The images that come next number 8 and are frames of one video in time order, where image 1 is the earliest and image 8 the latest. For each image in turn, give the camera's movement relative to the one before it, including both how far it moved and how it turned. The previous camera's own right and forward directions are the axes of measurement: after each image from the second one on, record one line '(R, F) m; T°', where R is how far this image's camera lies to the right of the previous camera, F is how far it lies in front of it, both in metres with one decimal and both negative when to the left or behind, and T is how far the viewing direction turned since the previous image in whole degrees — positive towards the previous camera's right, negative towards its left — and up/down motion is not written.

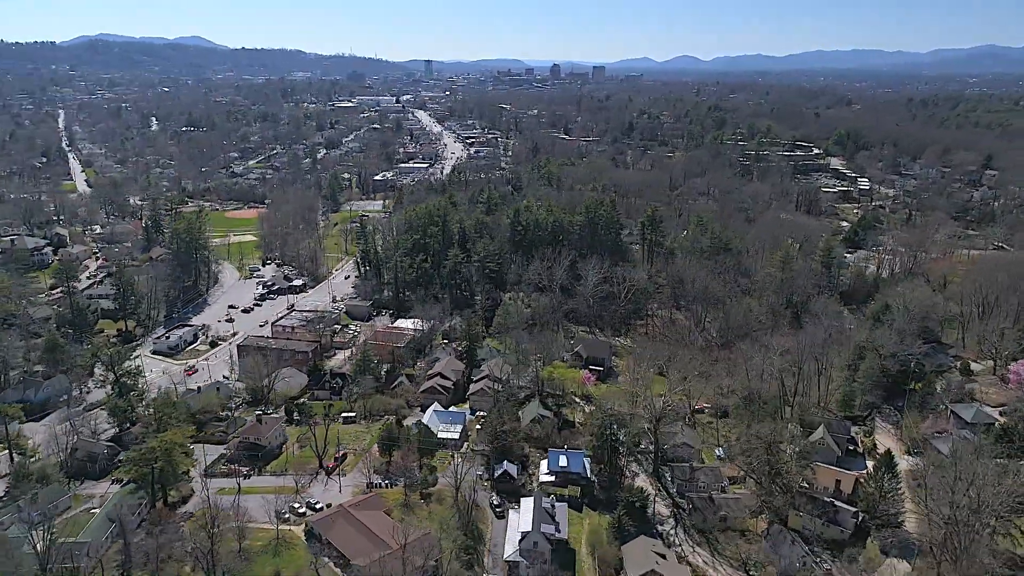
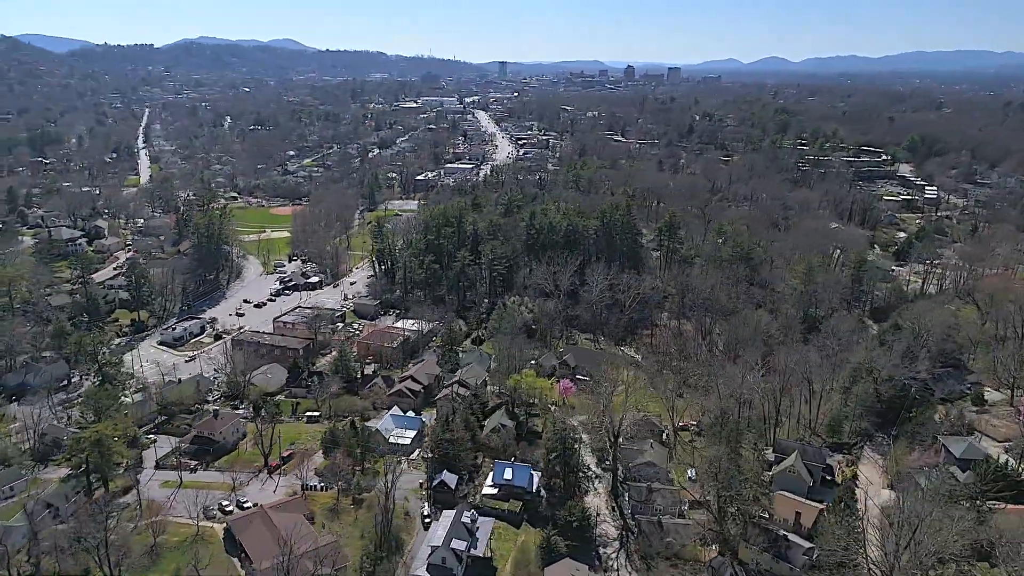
(+3.2, +0.7) m; -6°
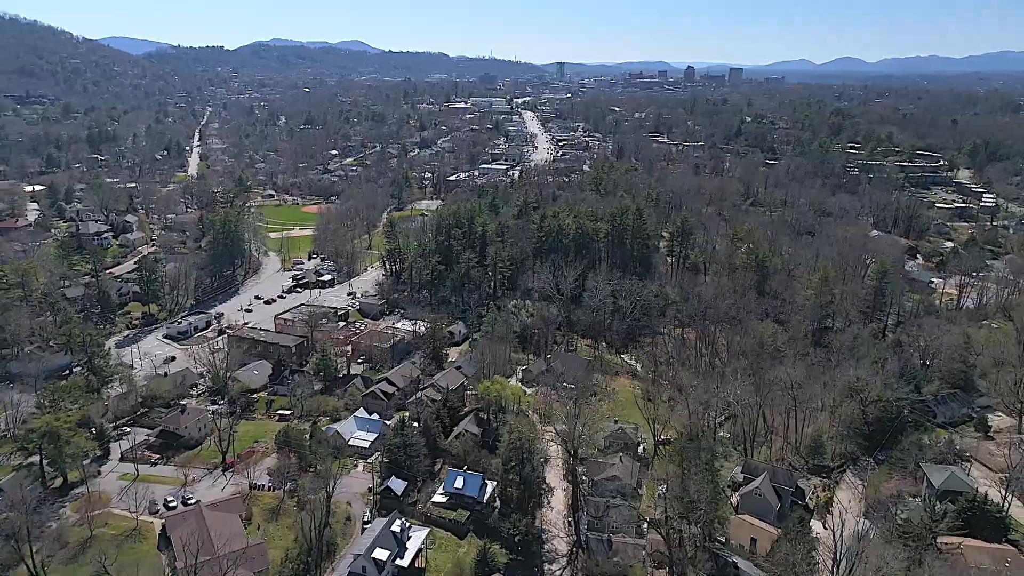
(+2.6, +0.6) m; -5°
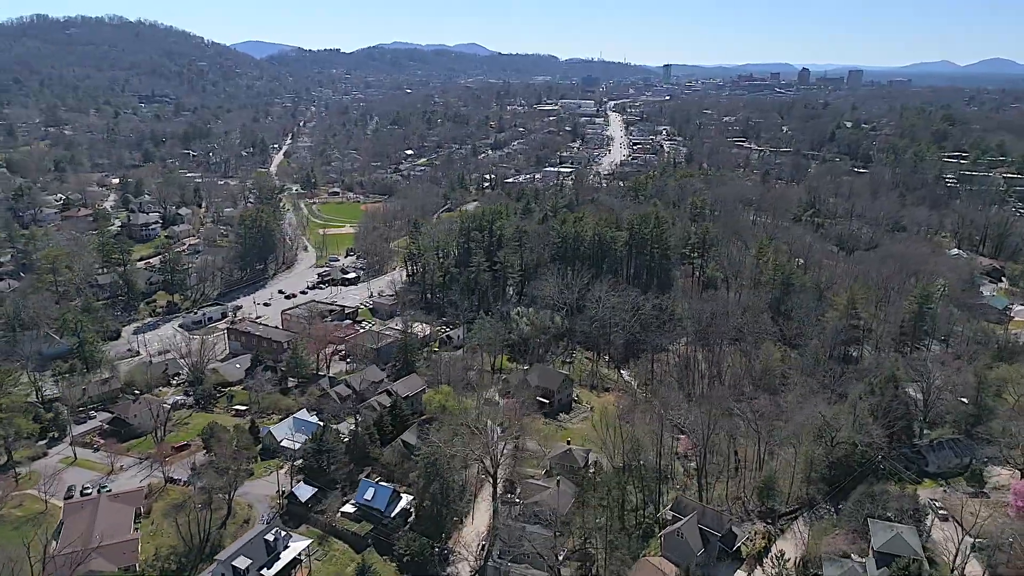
(+4.5, +1.2) m; -8°
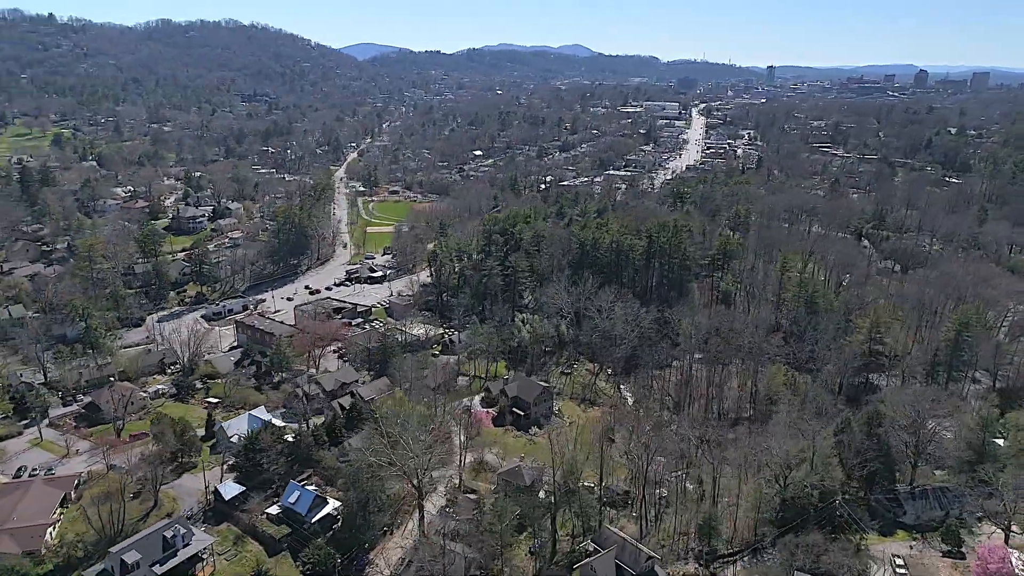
(+3.9, +1.0) m; -8°
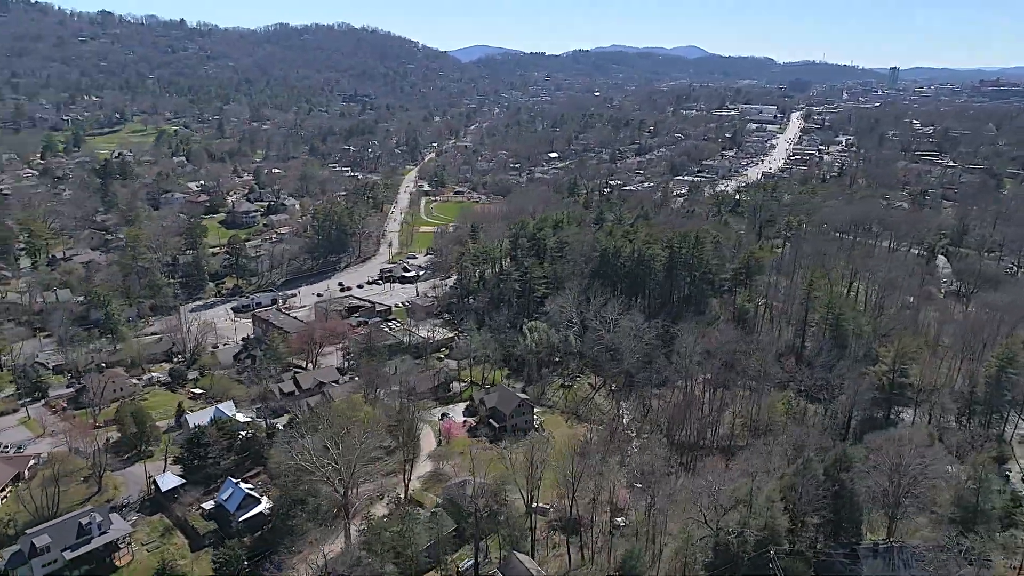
(+3.9, +1.0) m; -8°
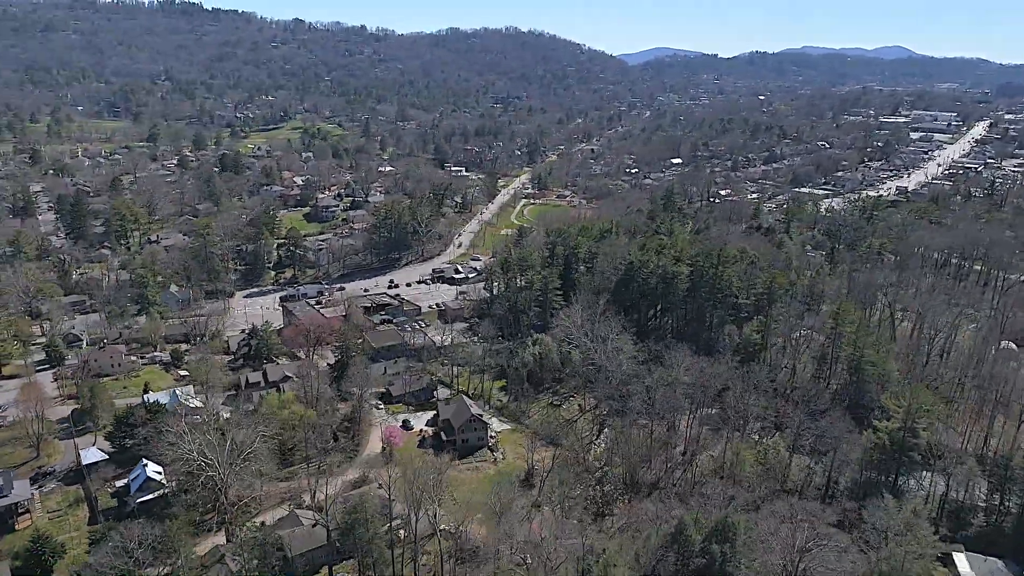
(+6.3, +1.8) m; -13°
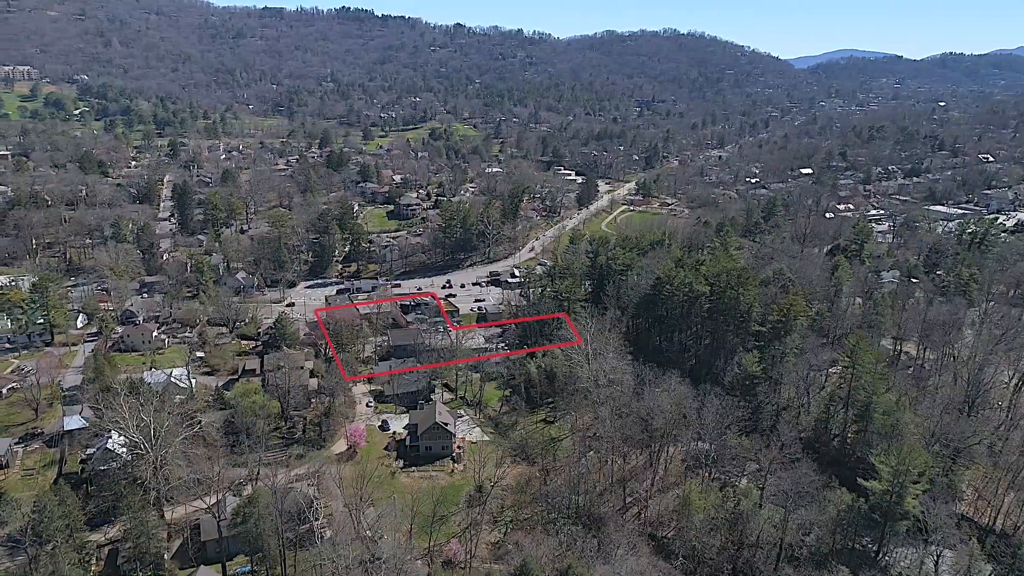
(+5.4, +1.4) m; -12°
